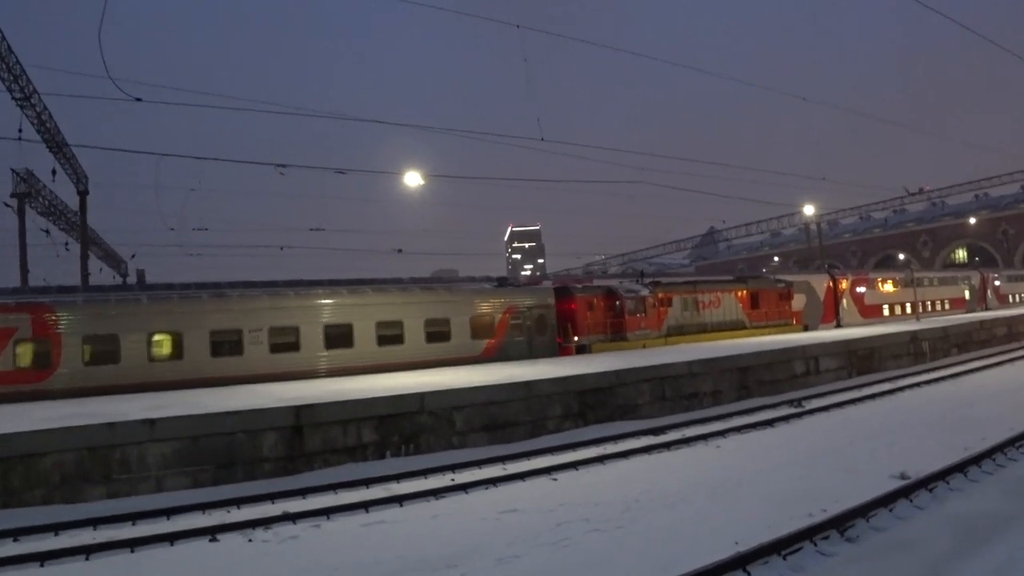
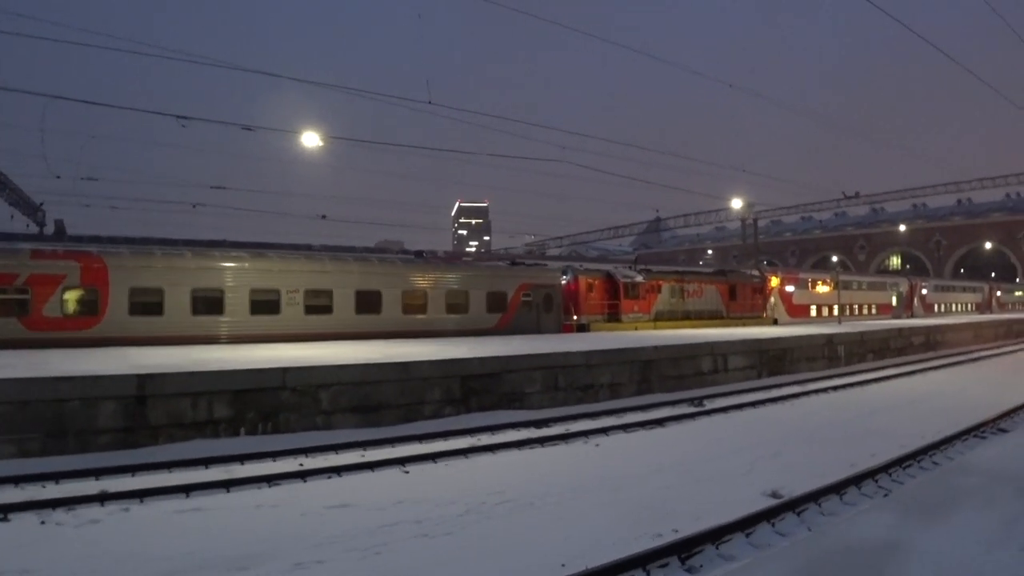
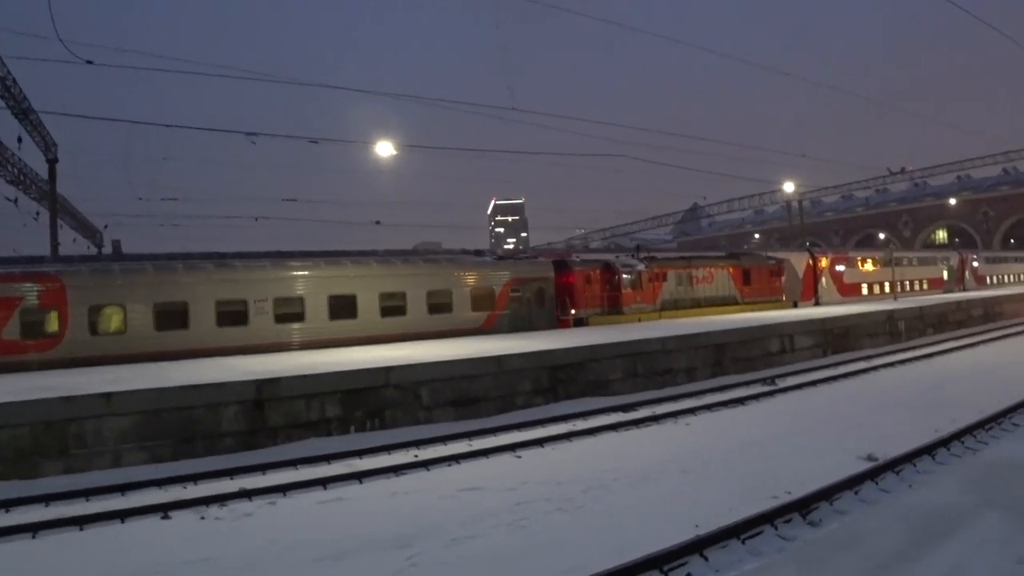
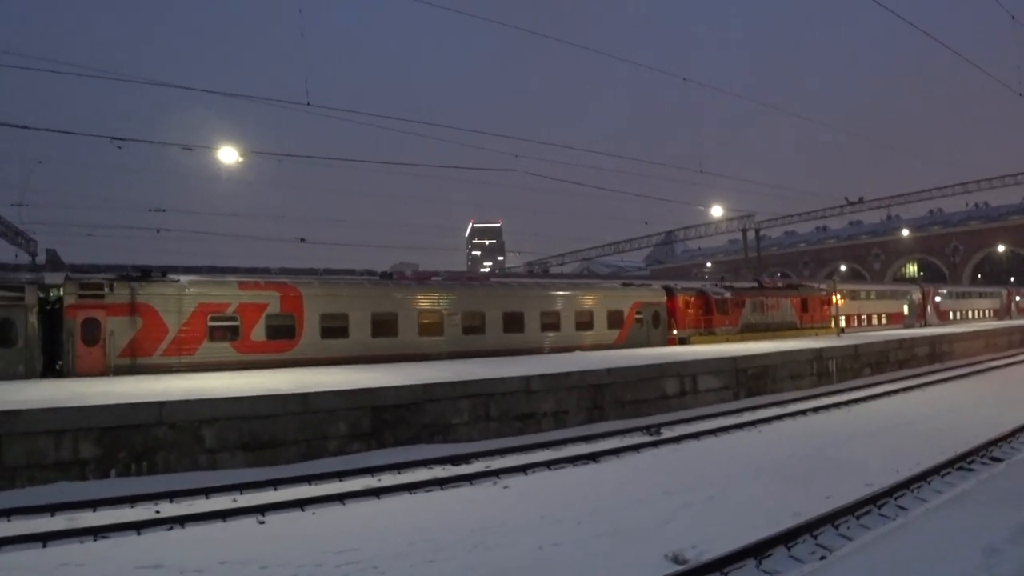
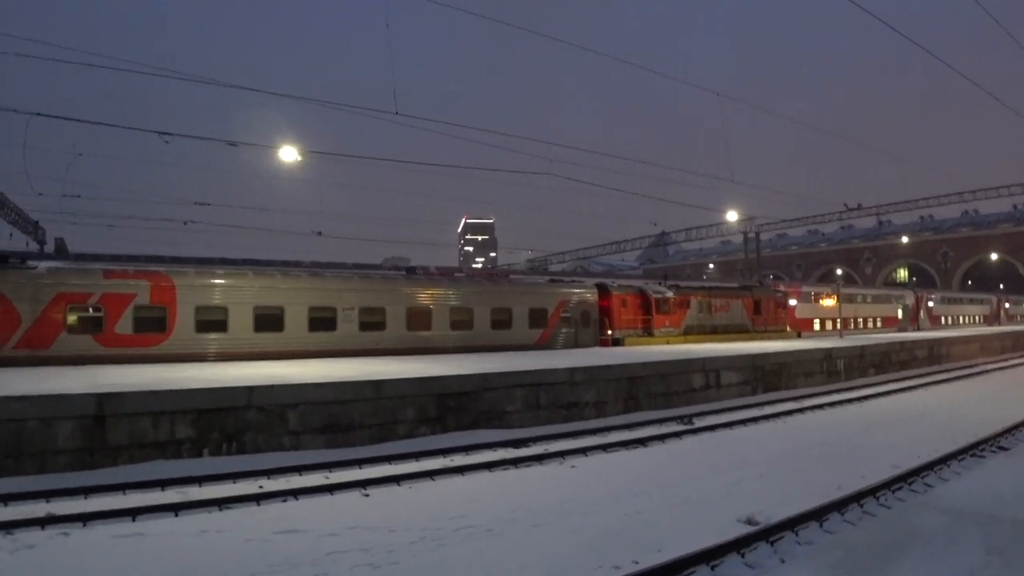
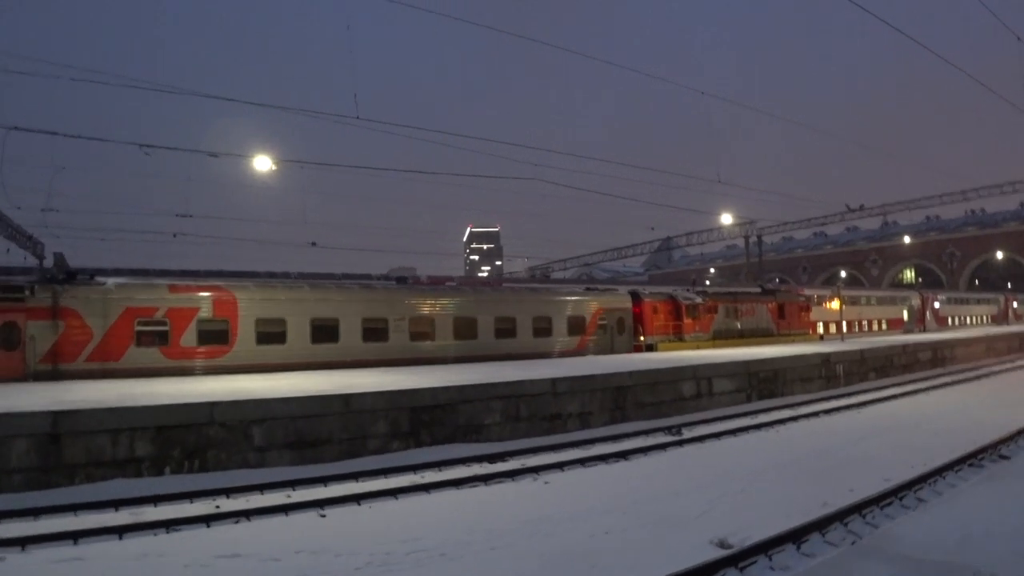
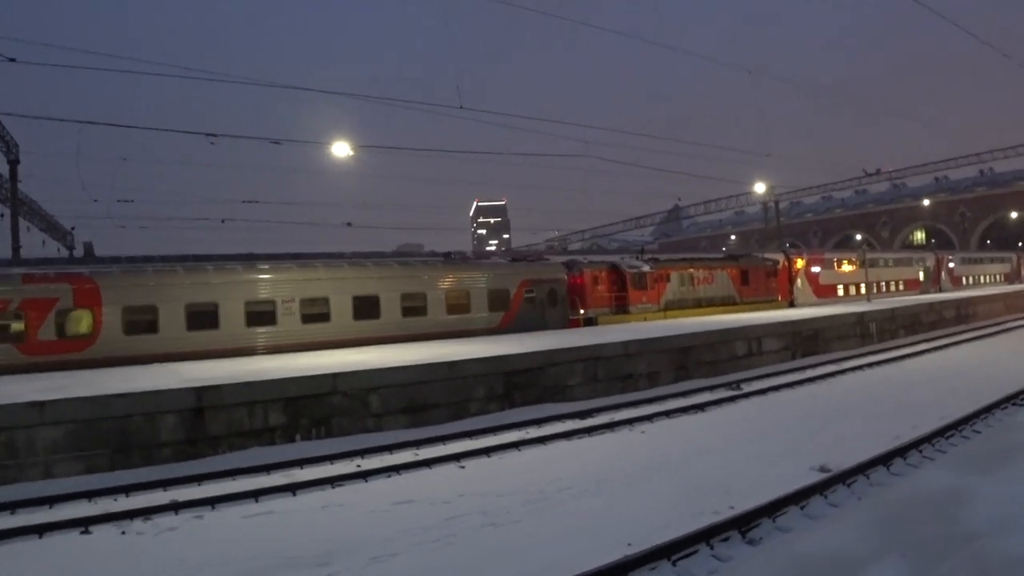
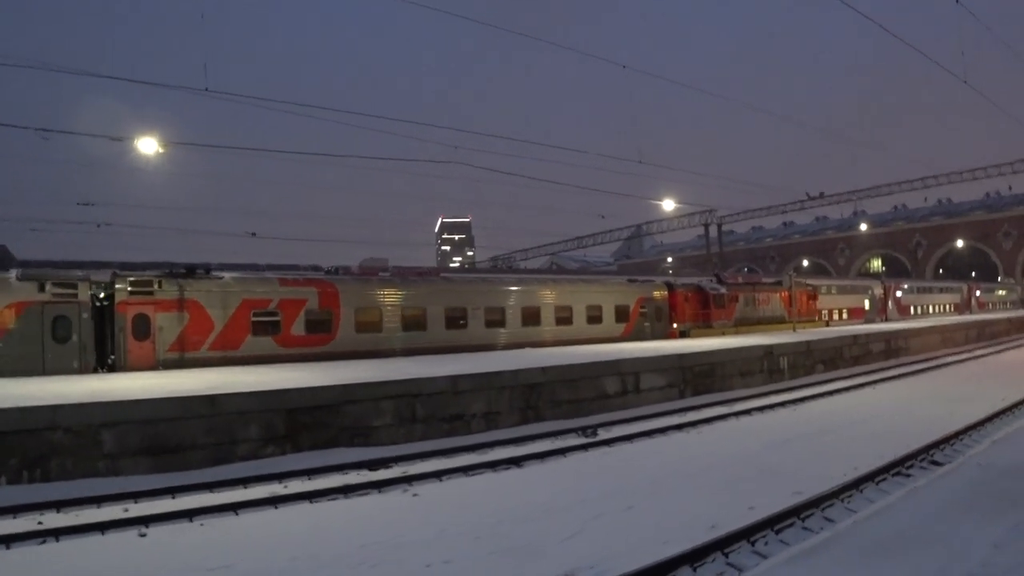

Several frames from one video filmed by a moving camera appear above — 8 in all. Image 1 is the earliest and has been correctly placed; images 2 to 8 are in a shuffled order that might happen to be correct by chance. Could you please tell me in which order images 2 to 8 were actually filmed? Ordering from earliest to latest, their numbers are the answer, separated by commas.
3, 7, 2, 5, 6, 4, 8
